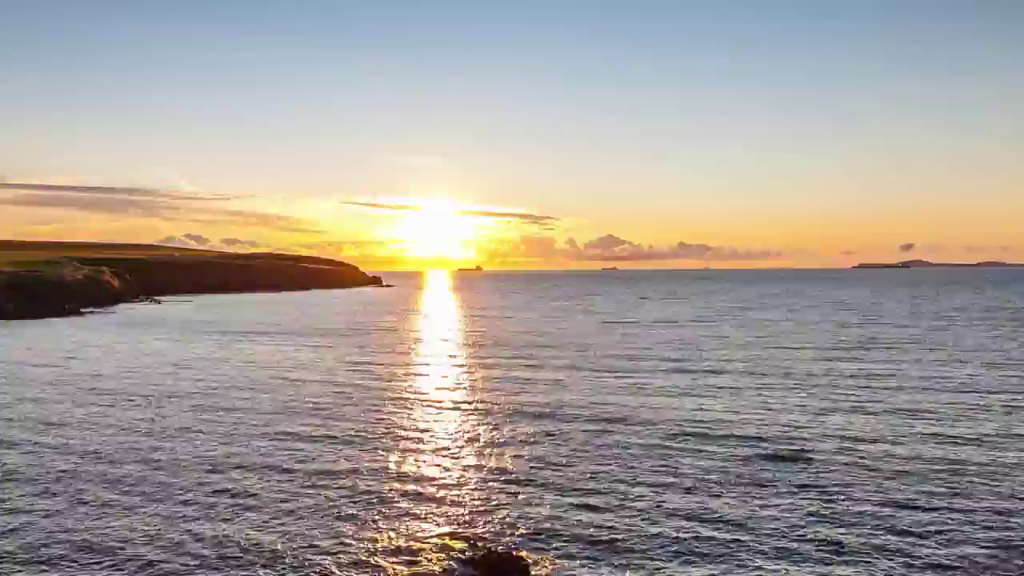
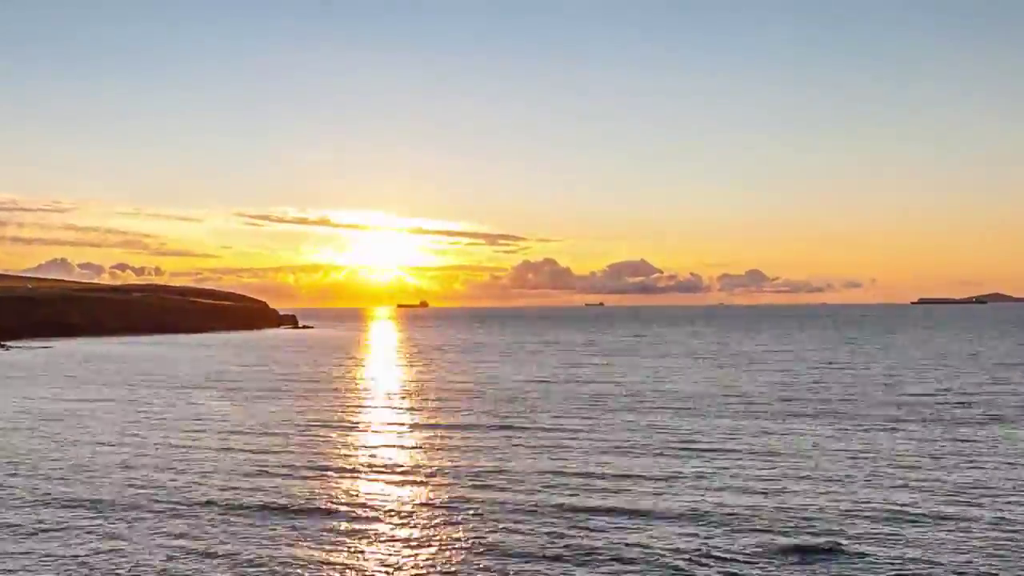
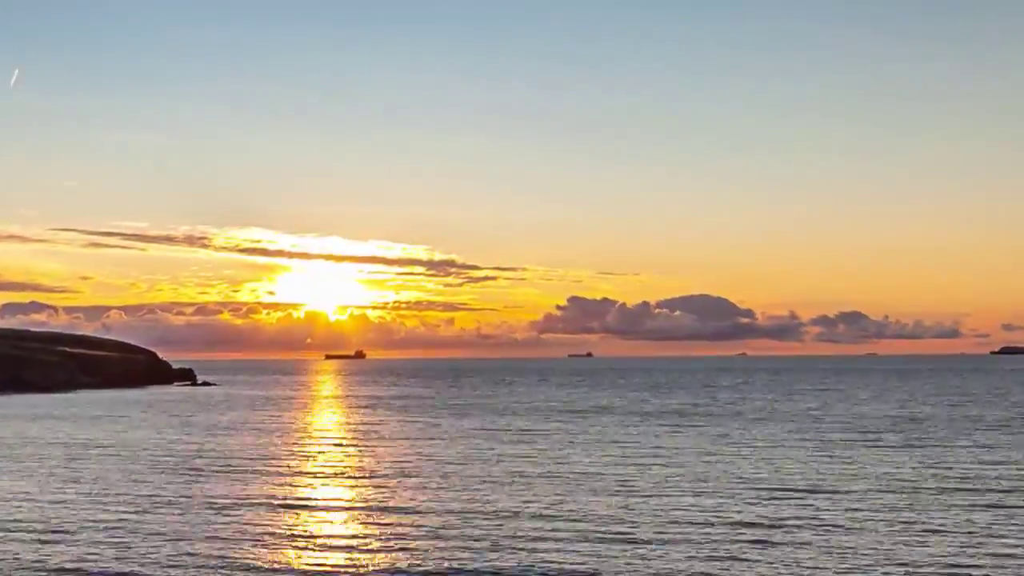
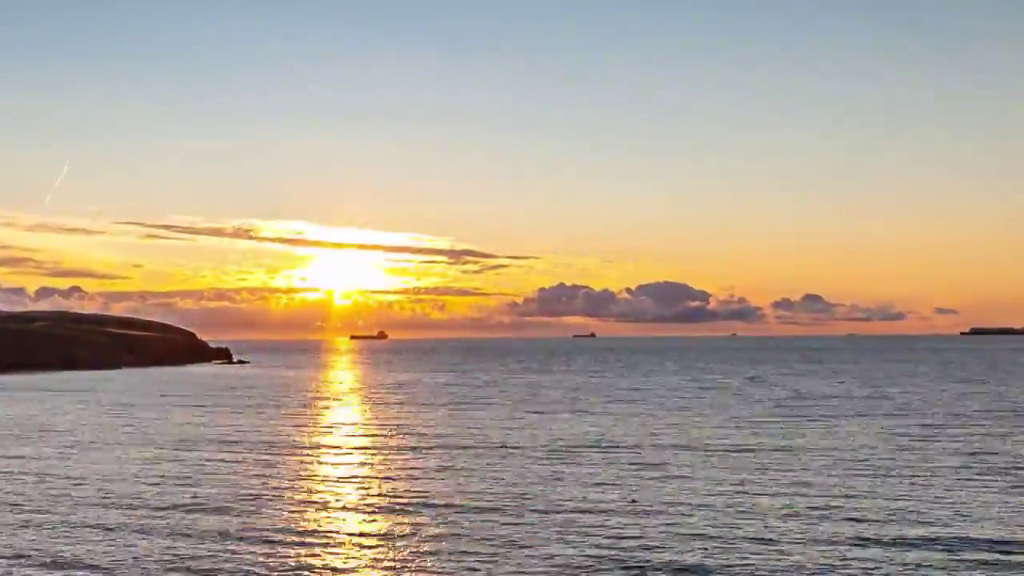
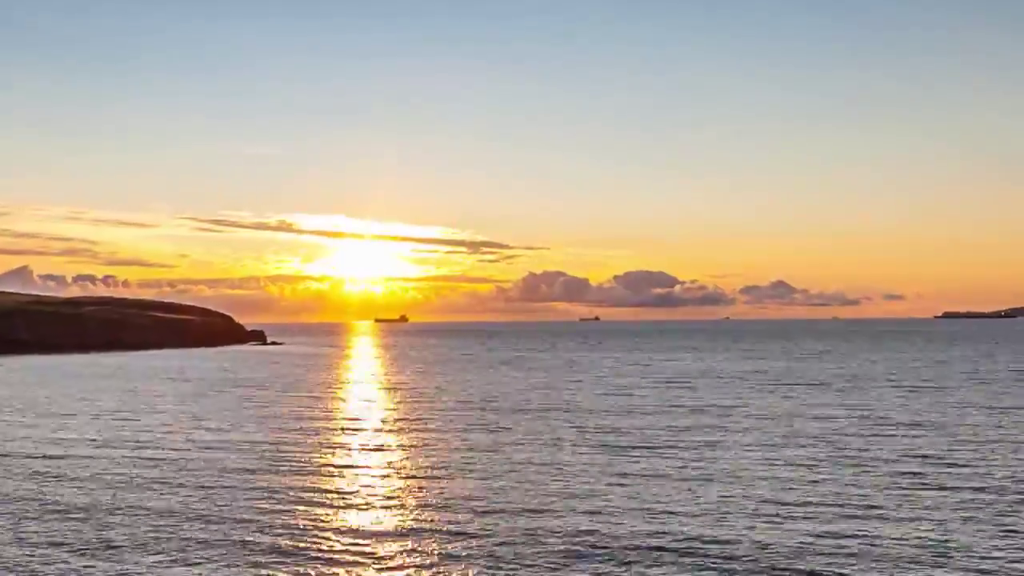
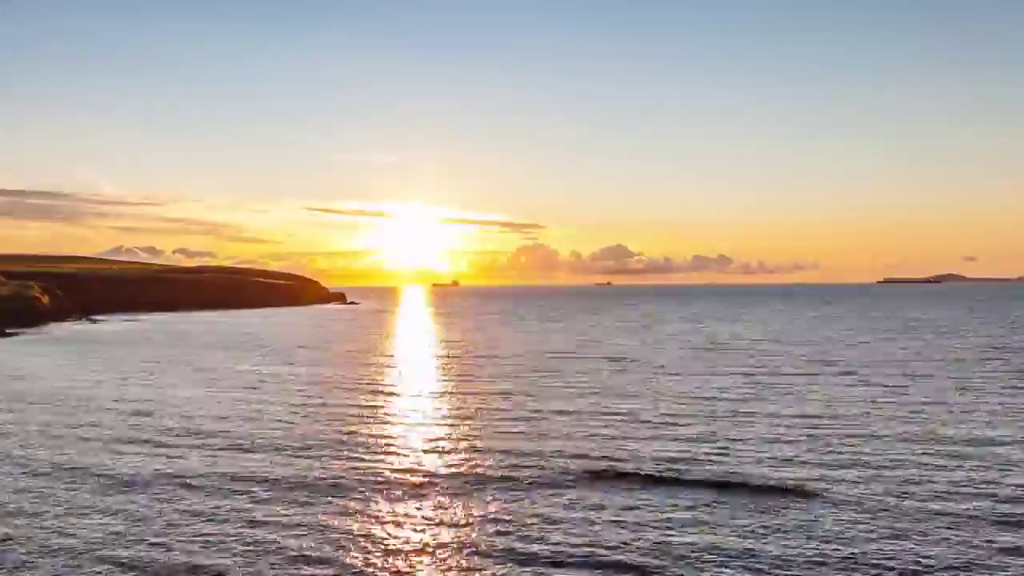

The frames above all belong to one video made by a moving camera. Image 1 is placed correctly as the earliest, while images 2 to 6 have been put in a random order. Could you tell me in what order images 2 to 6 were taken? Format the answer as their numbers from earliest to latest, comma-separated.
6, 2, 5, 4, 3
